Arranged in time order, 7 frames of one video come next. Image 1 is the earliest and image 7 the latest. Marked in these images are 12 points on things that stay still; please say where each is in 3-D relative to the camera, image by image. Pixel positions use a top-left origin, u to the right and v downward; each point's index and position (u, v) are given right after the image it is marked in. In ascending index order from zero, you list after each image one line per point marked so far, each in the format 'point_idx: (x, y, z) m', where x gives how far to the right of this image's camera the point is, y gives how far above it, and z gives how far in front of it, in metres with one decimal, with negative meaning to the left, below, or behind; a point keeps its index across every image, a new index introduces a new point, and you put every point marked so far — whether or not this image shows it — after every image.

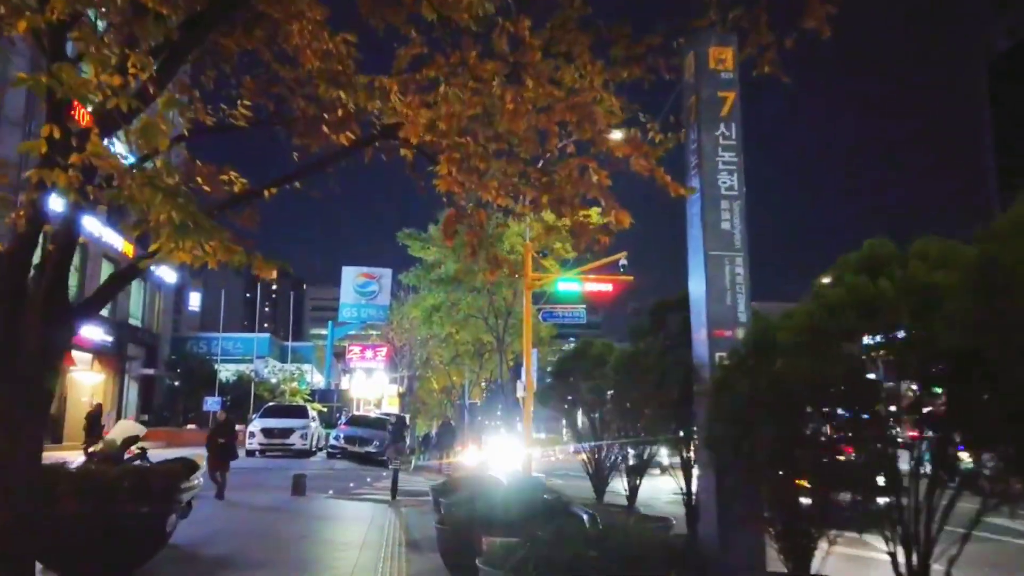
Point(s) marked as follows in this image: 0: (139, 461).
0: (-4.9, -2.3, +9.9) m
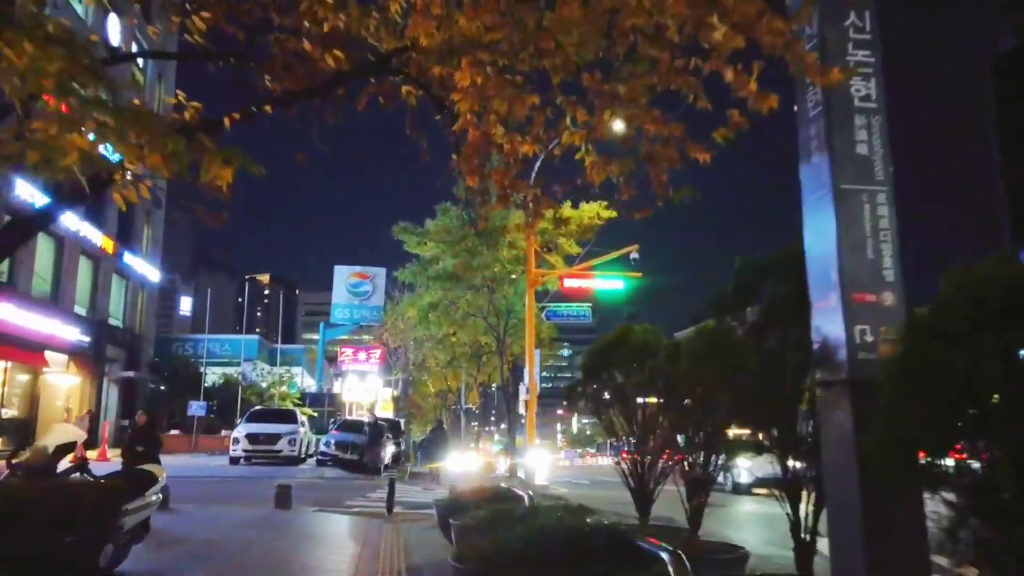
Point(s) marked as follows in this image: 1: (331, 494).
0: (-4.7, -2.0, +8.1) m
1: (-4.6, -5.3, +19.0) m
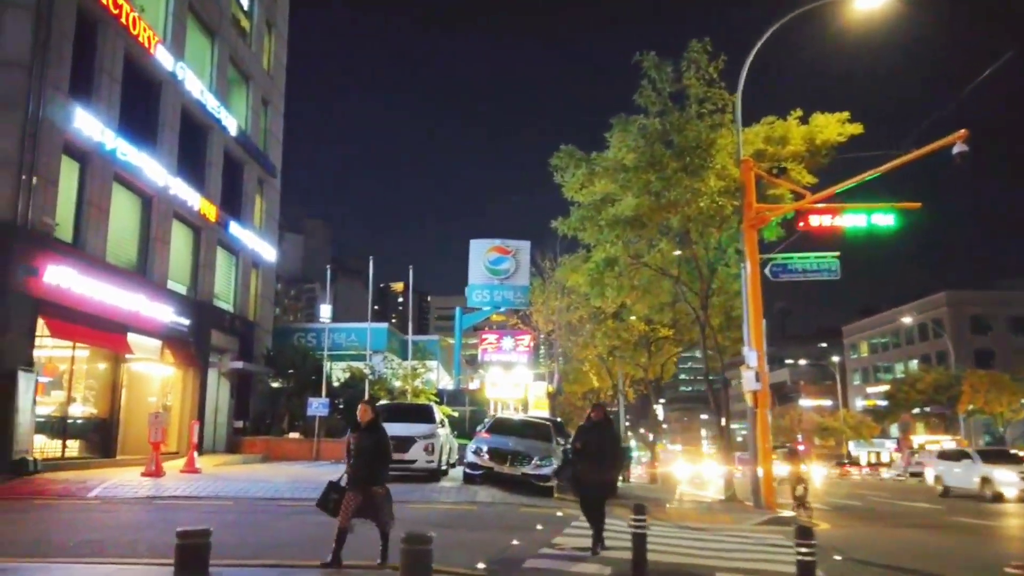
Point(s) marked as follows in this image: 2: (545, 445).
0: (-2.3, -0.5, +0.5) m
1: (-0.3, -3.8, +11.2) m
2: (+0.9, -4.1, +19.3) m
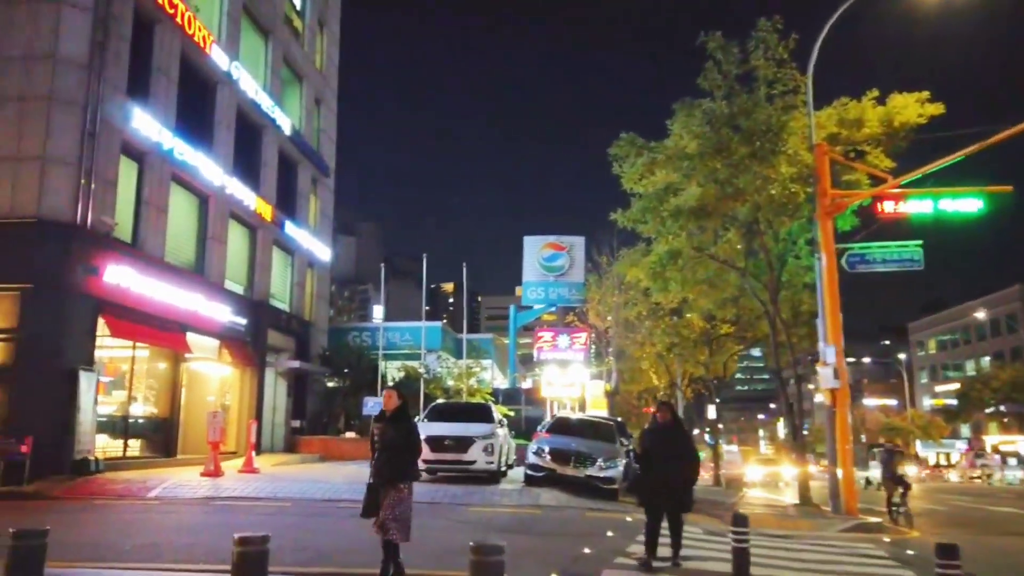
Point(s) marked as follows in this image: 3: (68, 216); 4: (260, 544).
0: (-2.0, -0.4, -0.1) m
1: (+0.7, -3.7, +10.5) m
2: (+2.4, -3.9, +18.5) m
3: (-10.6, +1.7, +17.7) m
4: (-2.7, -2.7, +7.9) m
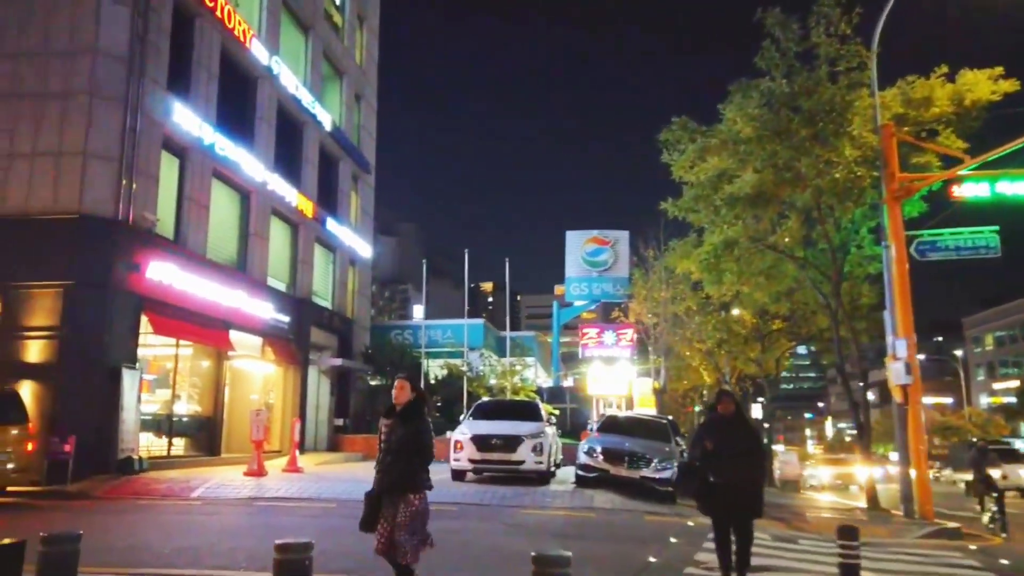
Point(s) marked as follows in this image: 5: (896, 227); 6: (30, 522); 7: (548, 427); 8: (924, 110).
0: (-1.8, -0.3, -0.7) m
1: (+1.5, -3.5, +9.7) m
2: (+3.6, -3.7, +17.6) m
3: (-9.4, +1.8, +17.5) m
4: (-2.0, -2.6, +7.3) m
5: (+9.4, +1.5, +18.3) m
6: (-8.4, -4.1, +13.0) m
7: (+0.9, -3.5, +18.6) m
8: (+10.8, +4.7, +19.6) m
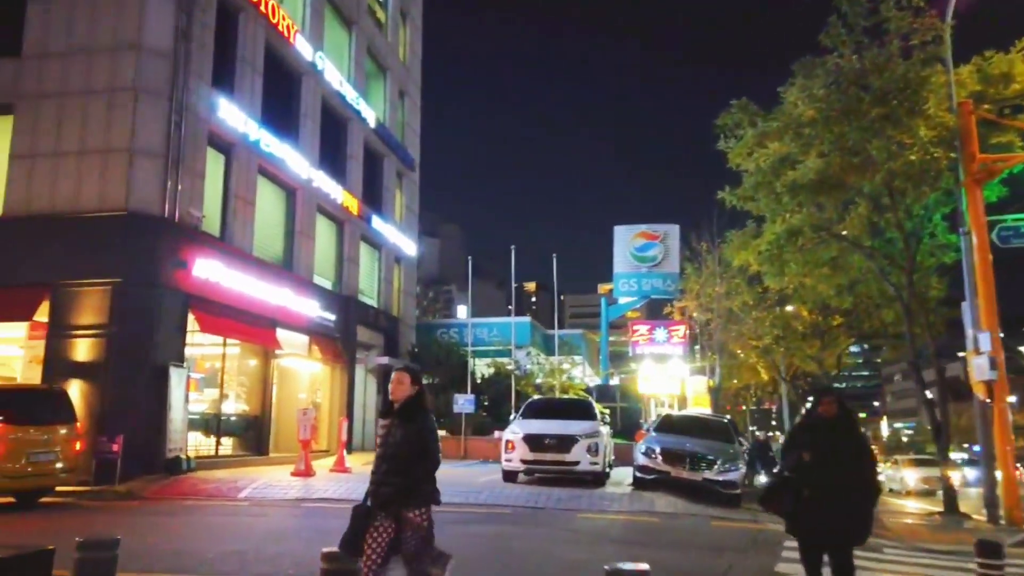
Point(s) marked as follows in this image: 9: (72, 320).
0: (-1.7, -0.1, -1.3) m
1: (+2.2, -3.4, +8.9) m
2: (+4.8, -3.5, +16.7) m
3: (-8.3, +1.8, +17.3) m
4: (-1.4, -2.4, +6.7) m
5: (+10.6, +1.7, +17.1) m
6: (-7.4, -4.0, +12.7) m
7: (+2.2, -3.3, +17.8) m
8: (+12.1, +4.9, +18.3) m
9: (-10.0, -0.7, +16.9) m
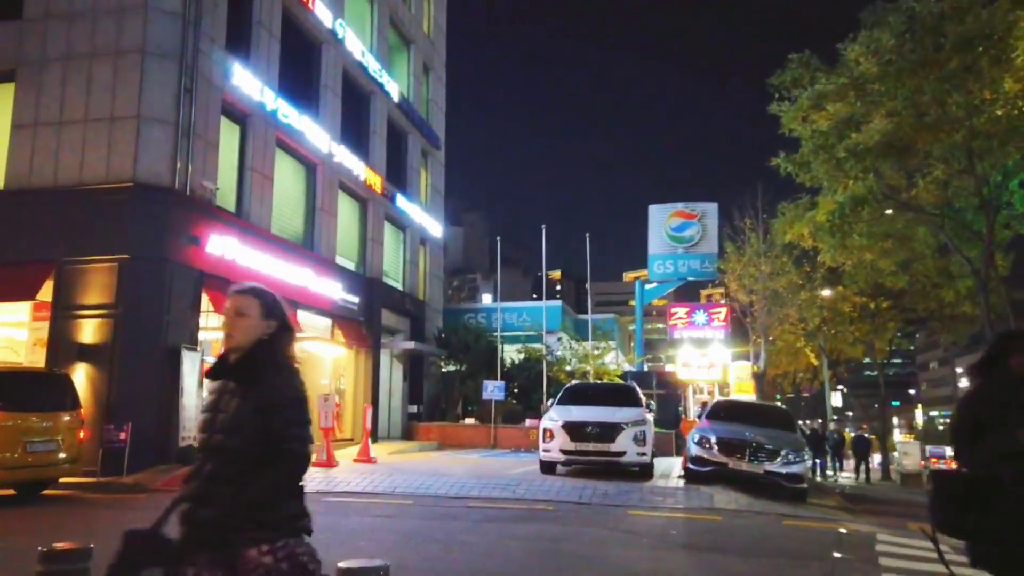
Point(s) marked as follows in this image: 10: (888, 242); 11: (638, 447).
0: (-1.5, +0.1, -2.7) m
1: (+2.8, -3.0, +7.4) m
2: (+5.6, -3.0, +15.1) m
3: (-7.5, +2.3, +16.1) m
4: (-1.0, -2.1, +5.3) m
5: (+11.4, +2.3, +15.2) m
6: (-6.7, -3.6, +11.6) m
7: (+3.0, -2.8, +16.3) m
8: (+12.8, +5.5, +16.3) m
9: (-9.2, -0.3, +15.8) m
10: (+9.8, +1.2, +19.5) m
11: (+2.6, -3.3, +15.5) m
